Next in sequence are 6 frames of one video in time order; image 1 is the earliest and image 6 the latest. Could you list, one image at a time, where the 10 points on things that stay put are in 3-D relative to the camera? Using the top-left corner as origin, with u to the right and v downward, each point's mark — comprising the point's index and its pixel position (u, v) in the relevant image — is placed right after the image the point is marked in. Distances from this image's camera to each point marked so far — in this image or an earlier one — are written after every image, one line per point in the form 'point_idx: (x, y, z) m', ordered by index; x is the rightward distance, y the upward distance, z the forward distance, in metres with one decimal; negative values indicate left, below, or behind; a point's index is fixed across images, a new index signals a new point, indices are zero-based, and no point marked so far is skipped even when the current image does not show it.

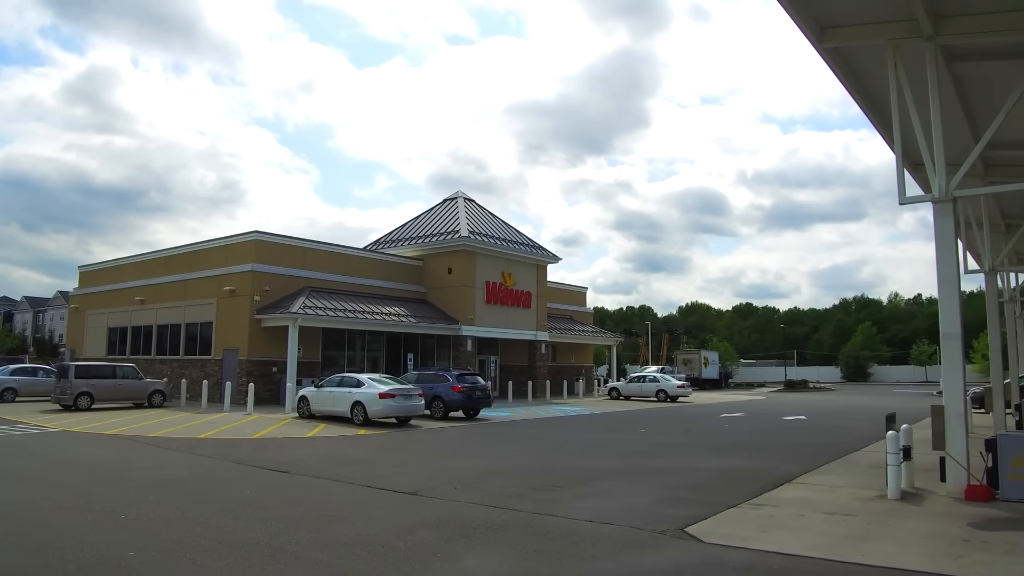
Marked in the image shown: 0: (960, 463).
0: (+6.6, -2.6, +10.9) m
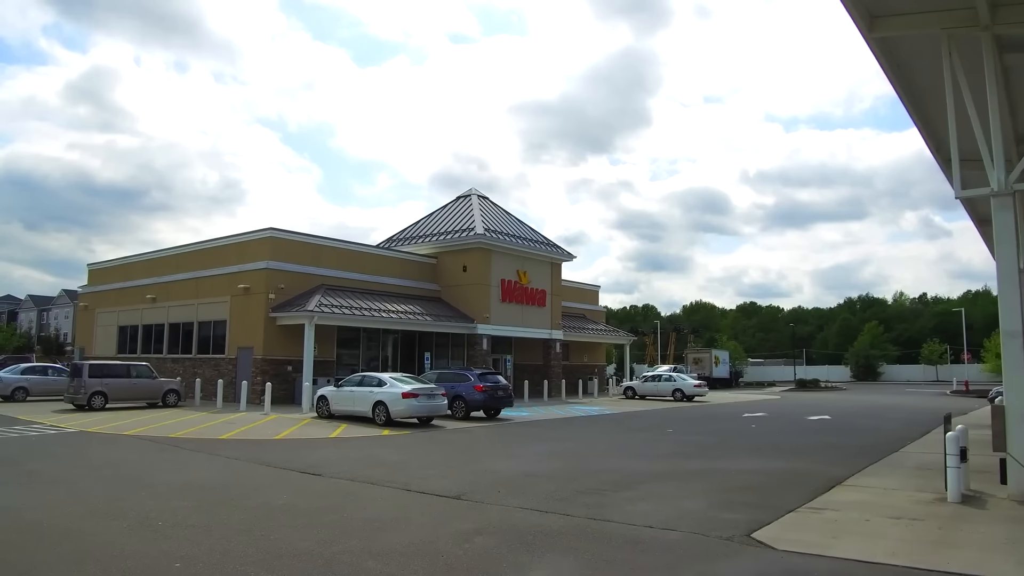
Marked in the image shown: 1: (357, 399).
0: (+7.3, -2.5, +10.5) m
1: (-4.2, -3.0, +19.9) m
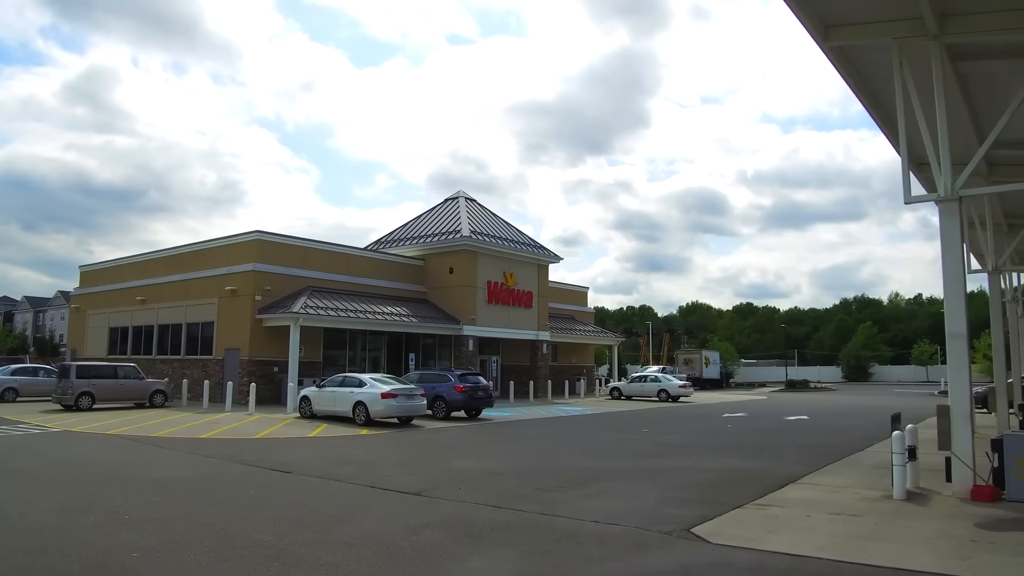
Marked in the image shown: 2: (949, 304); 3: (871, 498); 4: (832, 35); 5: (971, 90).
0: (+6.7, -2.6, +10.8) m
1: (-4.8, -3.1, +20.3) m
2: (+6.6, -0.2, +11.1) m
3: (+5.2, -3.1, +10.7) m
4: (+5.4, +4.3, +12.3) m
5: (+9.1, +3.9, +14.5) m
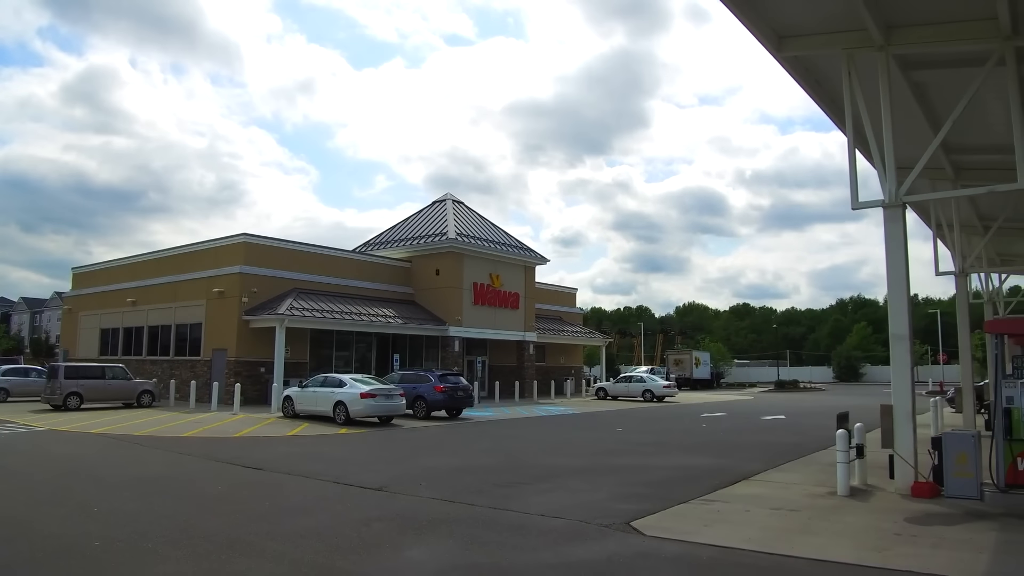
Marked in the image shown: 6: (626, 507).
0: (+6.1, -2.6, +11.3) m
1: (-5.4, -3.1, +20.7) m
2: (+6.0, -0.3, +11.6) m
3: (+4.6, -3.1, +11.1) m
4: (+4.7, +4.2, +12.7) m
5: (+8.4, +3.9, +14.9) m
6: (+1.5, -2.9, +9.9) m
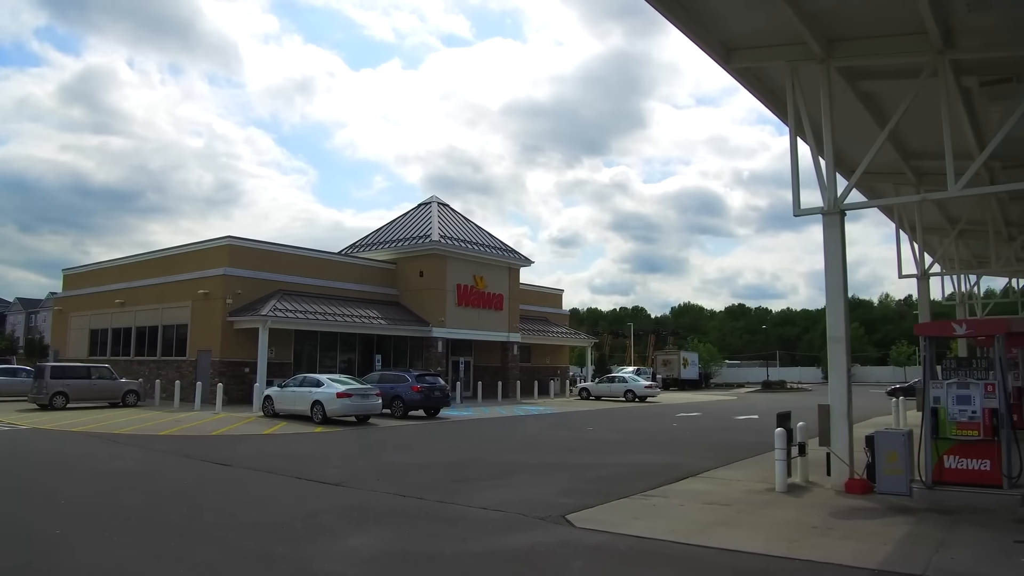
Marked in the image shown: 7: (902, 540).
0: (+5.3, -2.7, +11.8) m
1: (-6.2, -3.2, +21.2) m
2: (+5.2, -0.4, +12.1) m
3: (+3.8, -3.2, +11.7) m
4: (+4.0, +4.1, +13.3) m
5: (+7.7, +3.8, +15.4) m
6: (+0.8, -3.0, +10.4) m
7: (+4.5, -2.9, +8.5) m
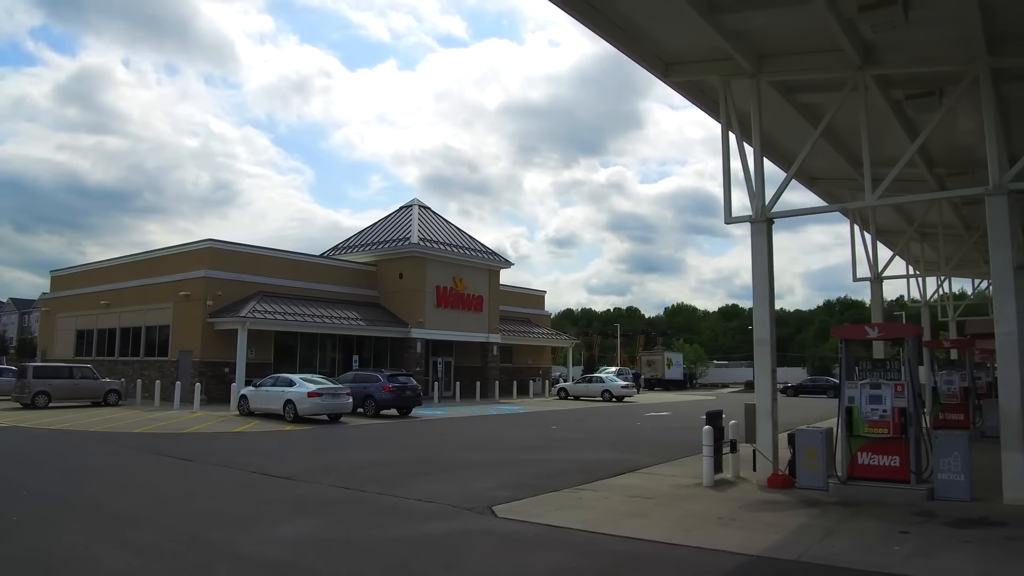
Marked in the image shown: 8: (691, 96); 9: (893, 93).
0: (+4.3, -2.8, +12.5) m
1: (-7.2, -3.3, +21.9) m
2: (+4.3, -0.5, +12.8) m
3: (+2.9, -3.3, +12.4) m
4: (+3.0, +4.0, +14.0) m
5: (+6.7, +3.7, +16.1) m
6: (-0.2, -3.1, +11.1) m
7: (+3.5, -3.0, +9.2) m
8: (+3.6, +3.8, +14.8) m
9: (+7.5, +3.8, +14.4) m
